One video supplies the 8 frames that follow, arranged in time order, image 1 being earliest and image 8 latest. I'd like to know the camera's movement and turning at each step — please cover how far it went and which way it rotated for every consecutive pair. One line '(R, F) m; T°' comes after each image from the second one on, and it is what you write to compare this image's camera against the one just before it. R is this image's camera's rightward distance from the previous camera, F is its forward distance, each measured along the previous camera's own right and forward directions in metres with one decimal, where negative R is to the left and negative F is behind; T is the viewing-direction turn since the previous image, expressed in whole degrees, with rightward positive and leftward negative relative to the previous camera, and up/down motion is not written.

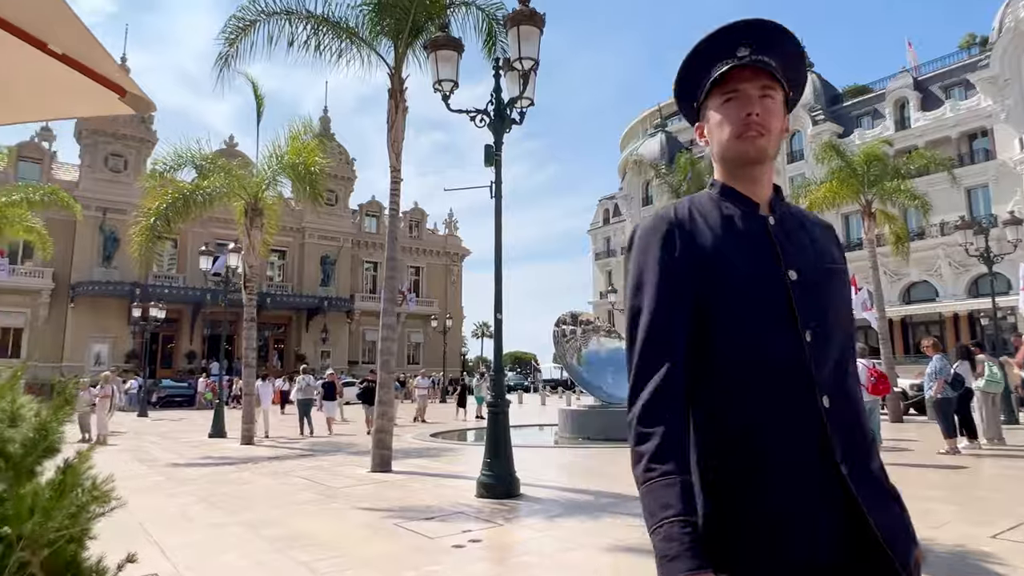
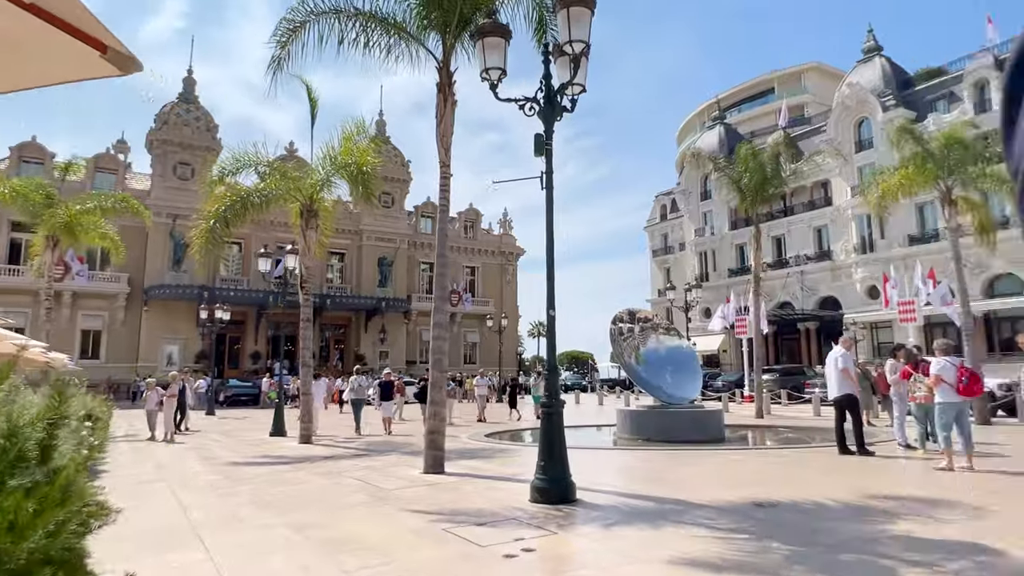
(0.0, +0.3) m; -5°
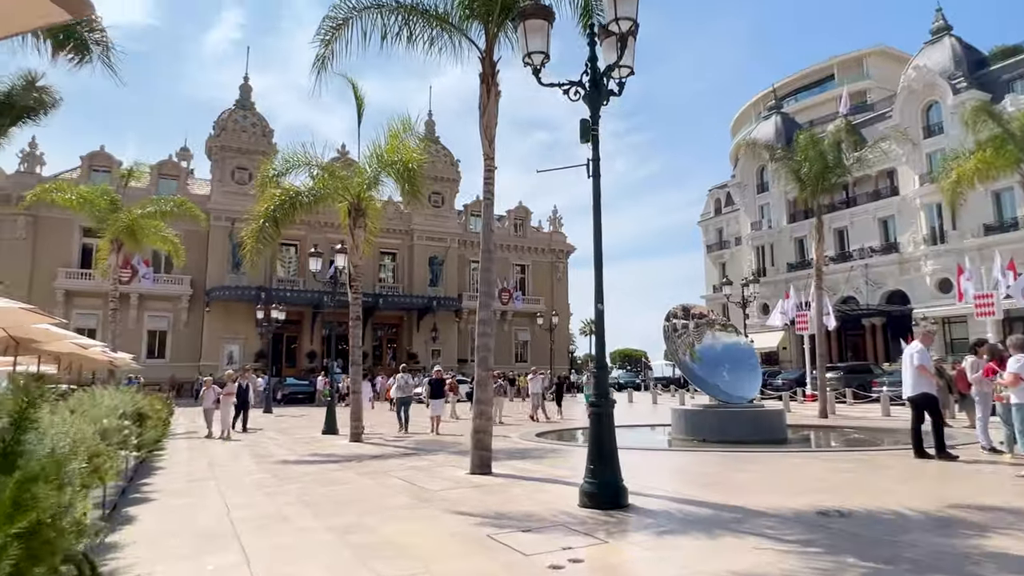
(+0.1, +0.3) m; -4°
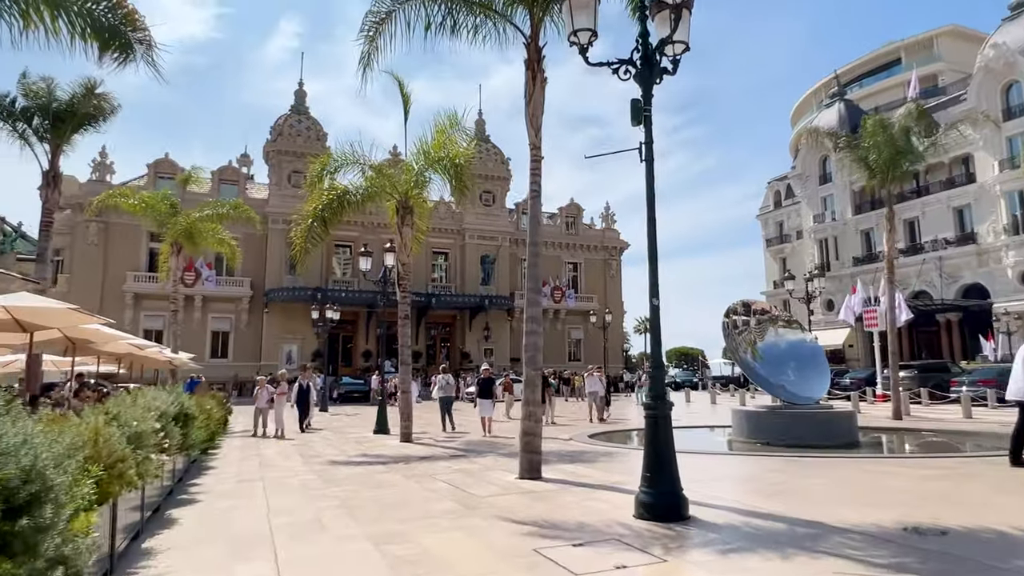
(+0.1, +0.4) m; -5°
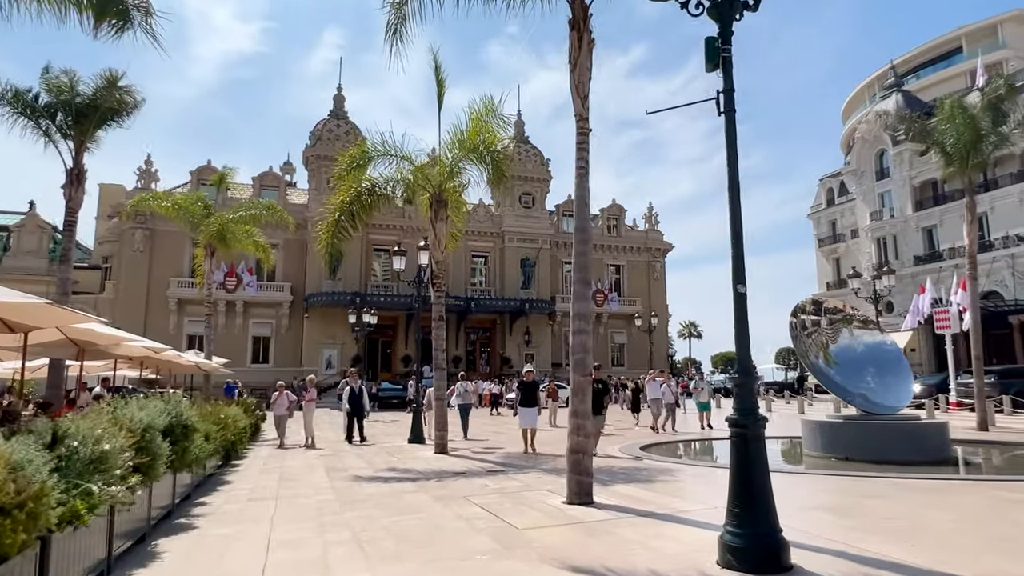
(0.0, +1.1) m; -4°
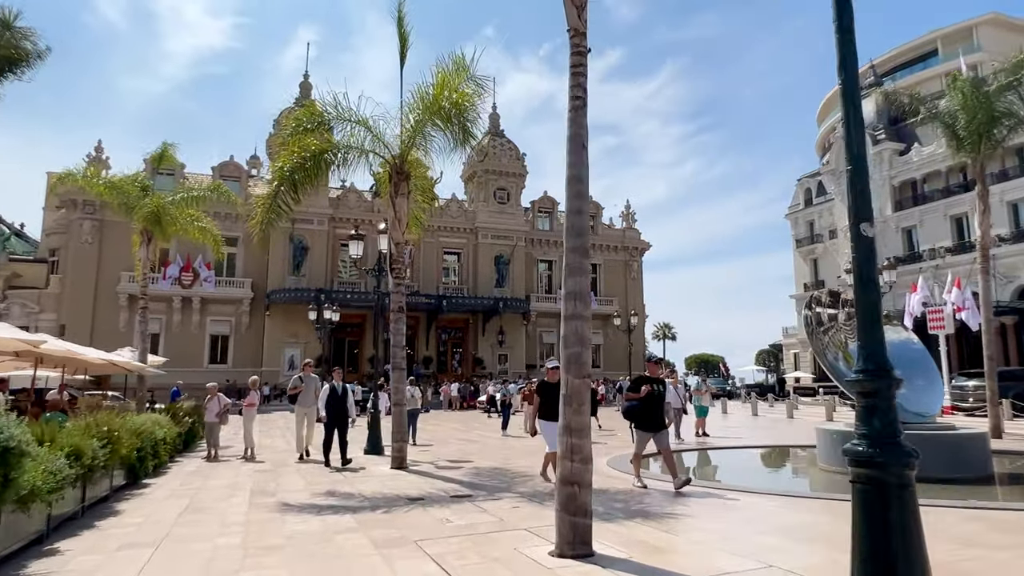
(0.0, +1.9) m; +2°
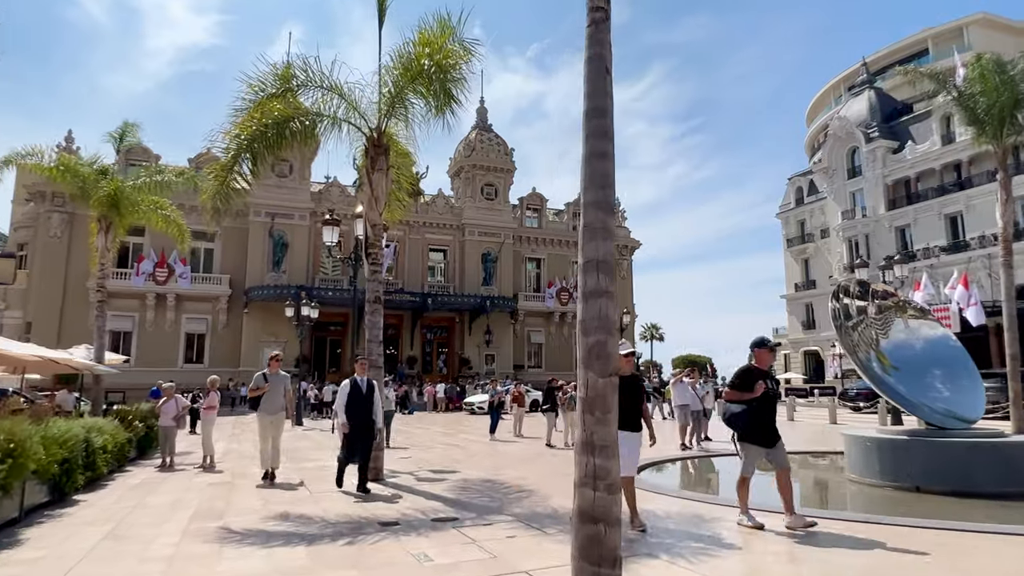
(-0.1, +1.3) m; +1°
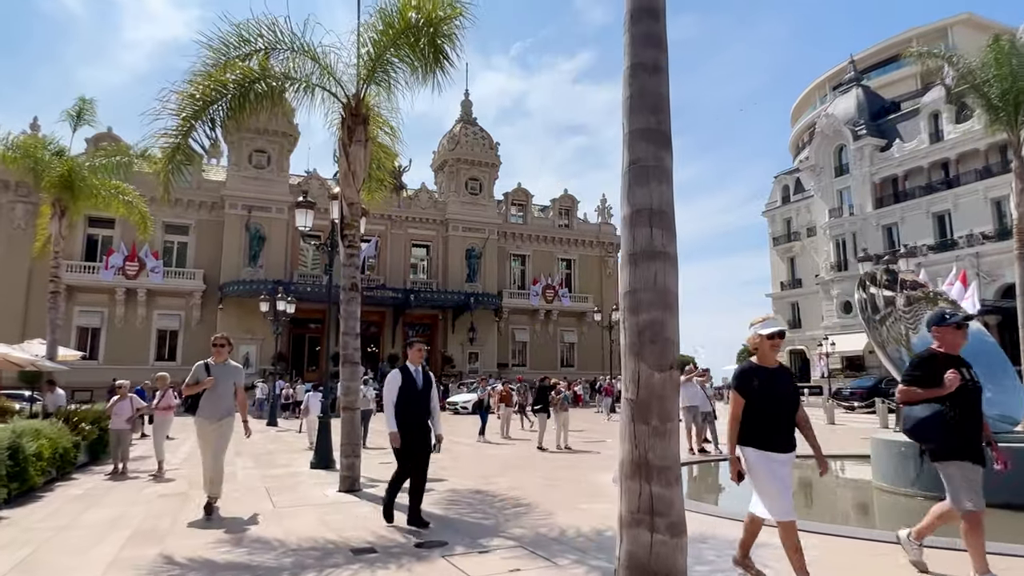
(-0.2, +1.1) m; +2°
